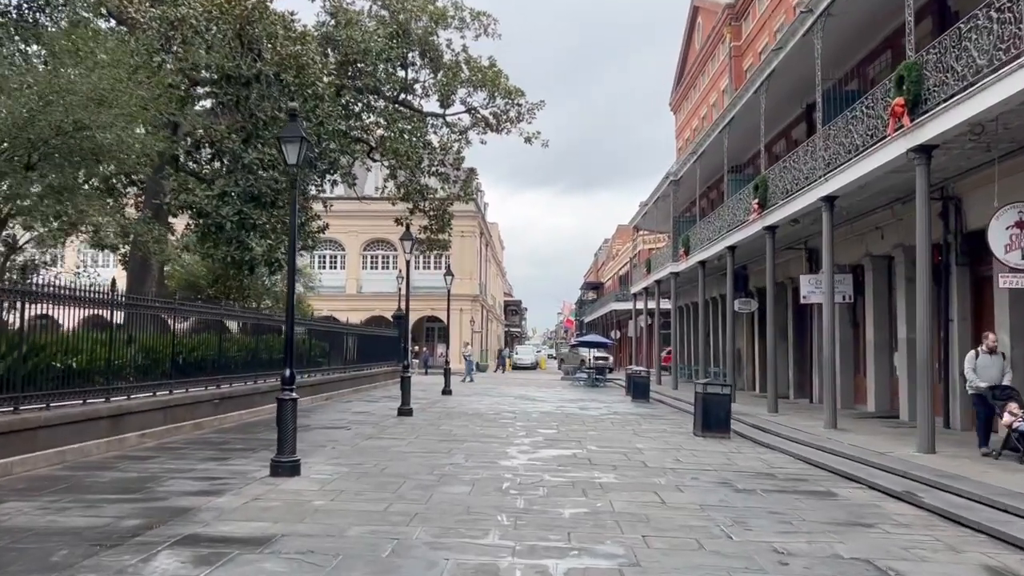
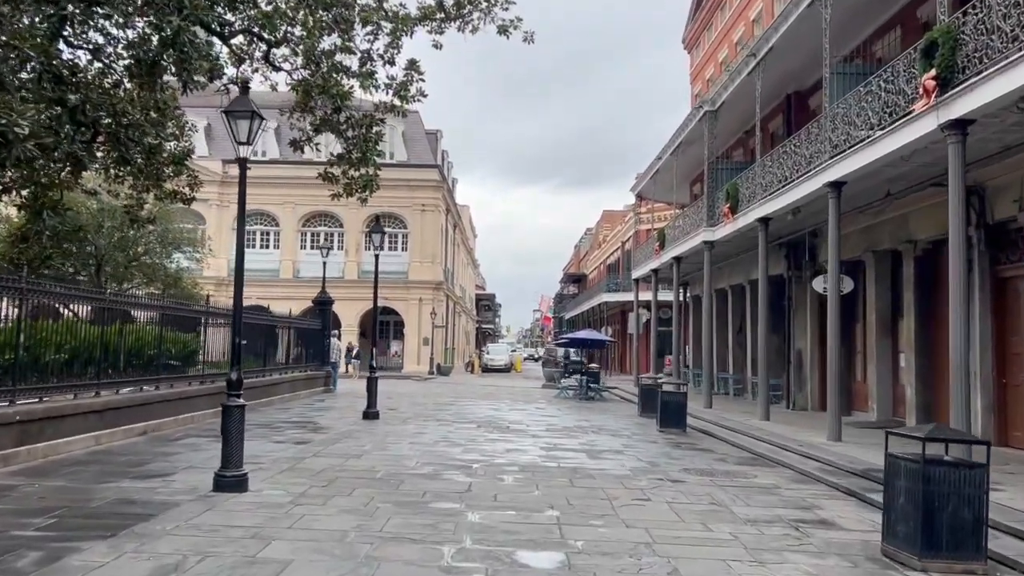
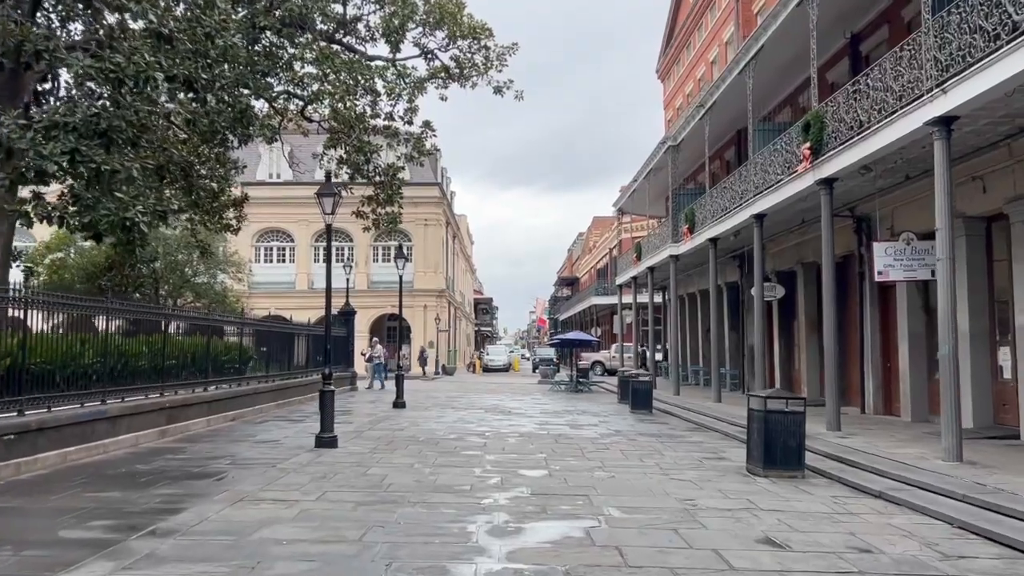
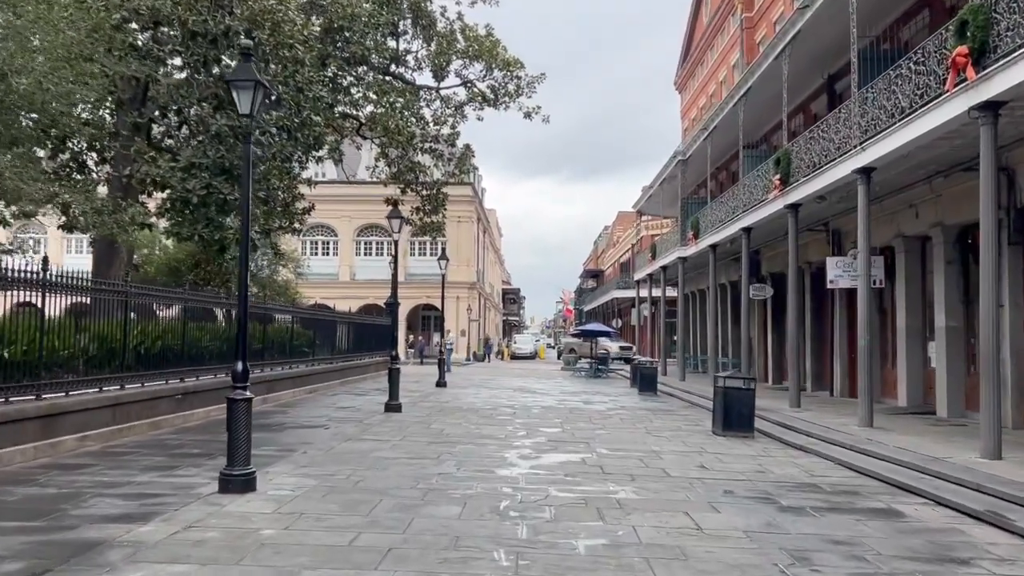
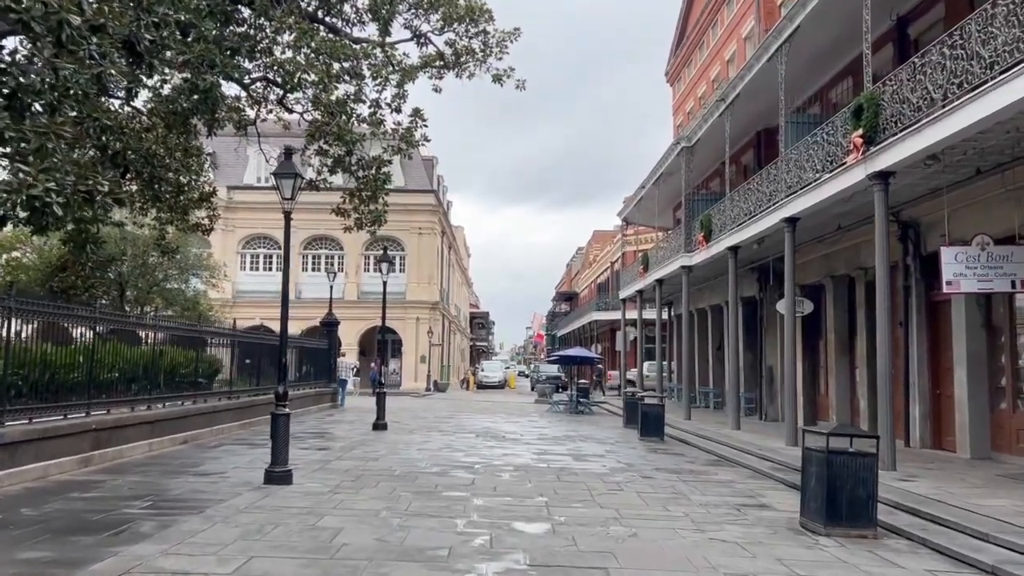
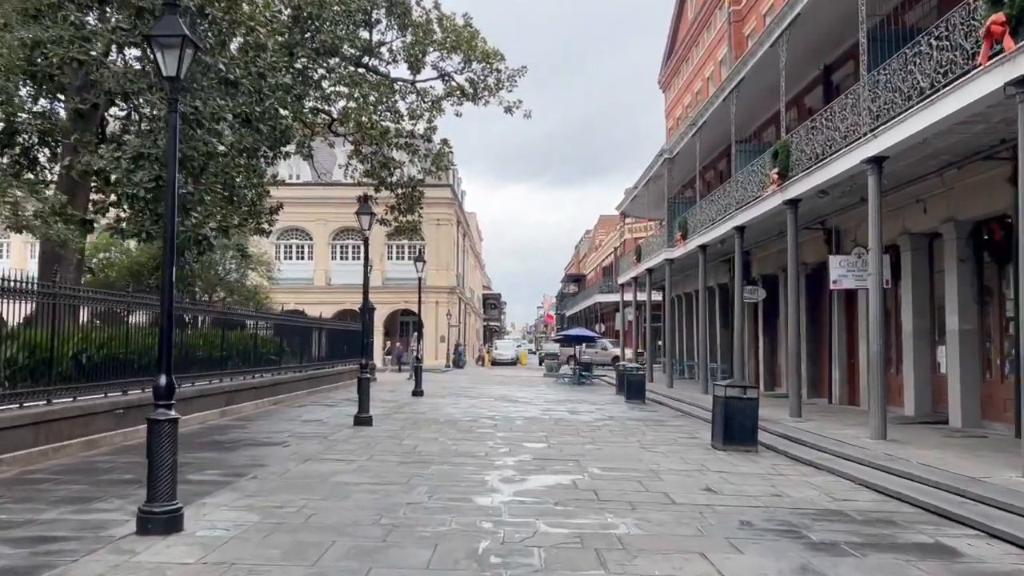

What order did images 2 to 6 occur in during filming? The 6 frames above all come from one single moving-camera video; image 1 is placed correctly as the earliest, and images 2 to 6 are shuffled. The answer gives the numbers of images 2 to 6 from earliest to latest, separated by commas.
4, 6, 3, 5, 2
